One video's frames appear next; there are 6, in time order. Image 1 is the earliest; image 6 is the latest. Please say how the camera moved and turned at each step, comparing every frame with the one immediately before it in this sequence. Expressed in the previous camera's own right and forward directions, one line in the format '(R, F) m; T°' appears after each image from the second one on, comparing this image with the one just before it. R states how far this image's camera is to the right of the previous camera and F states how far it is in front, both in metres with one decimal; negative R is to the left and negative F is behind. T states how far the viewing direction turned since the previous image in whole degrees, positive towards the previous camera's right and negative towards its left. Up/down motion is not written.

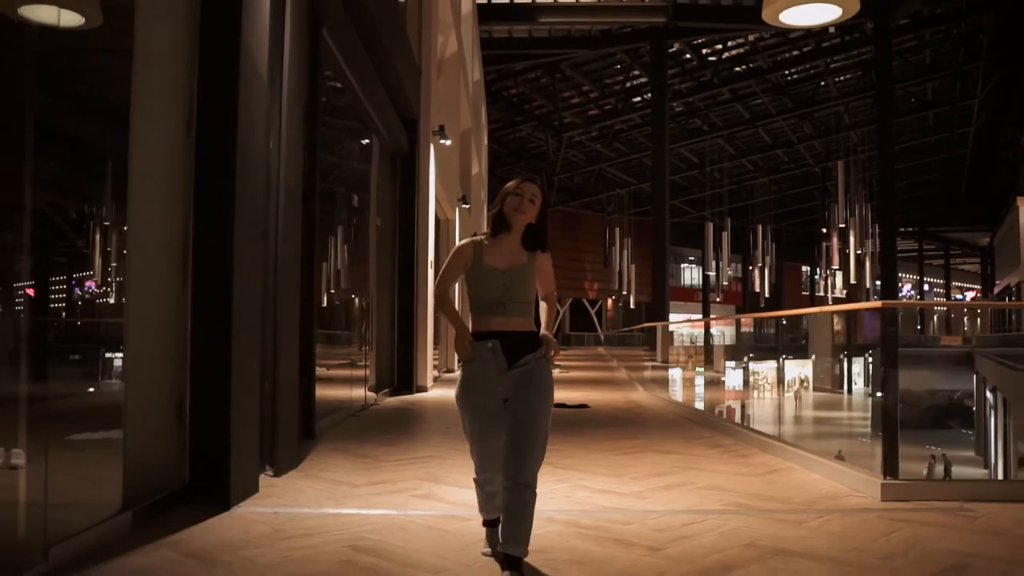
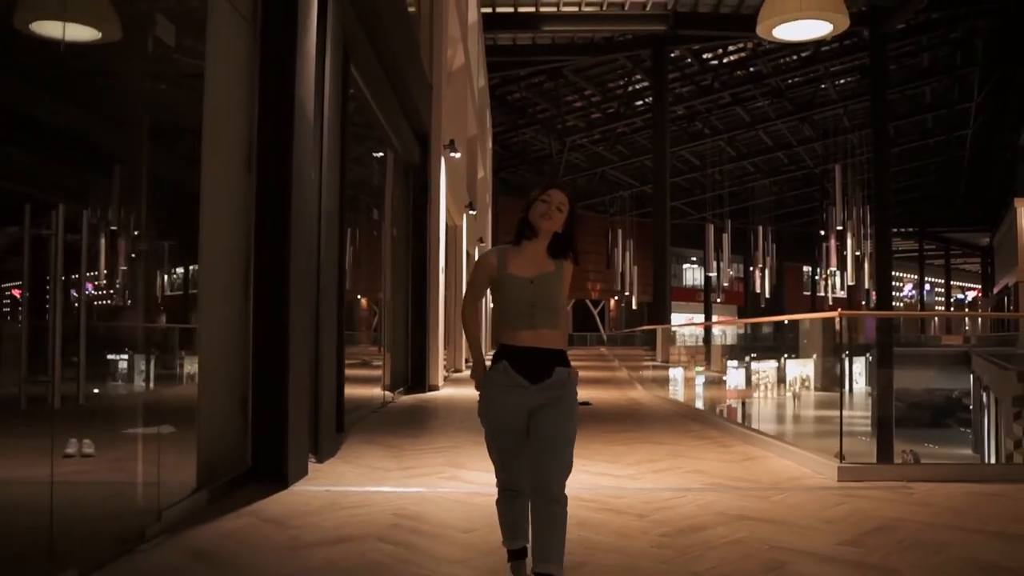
(0.0, -0.7) m; 0°
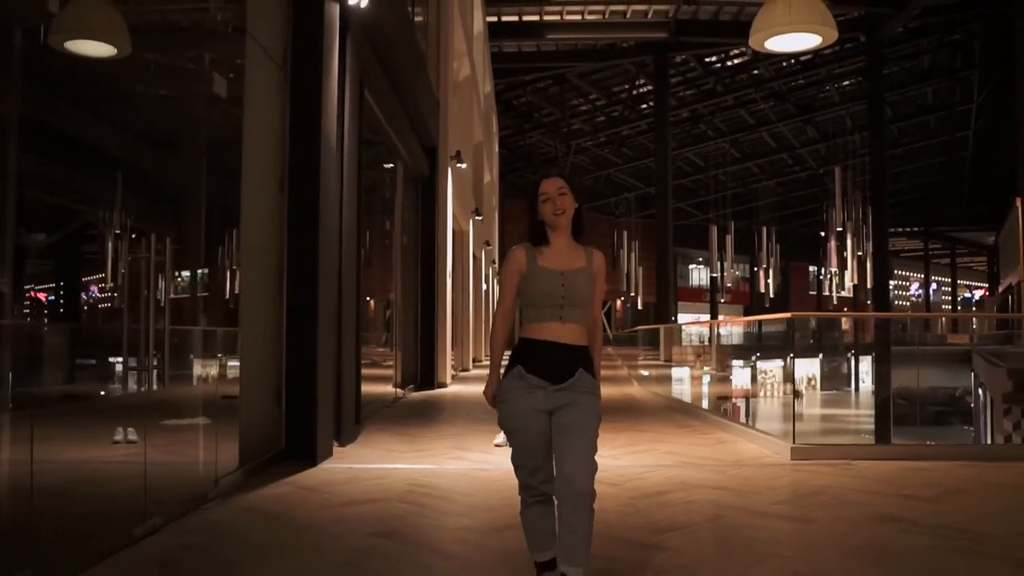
(+0.1, -0.8) m; -1°
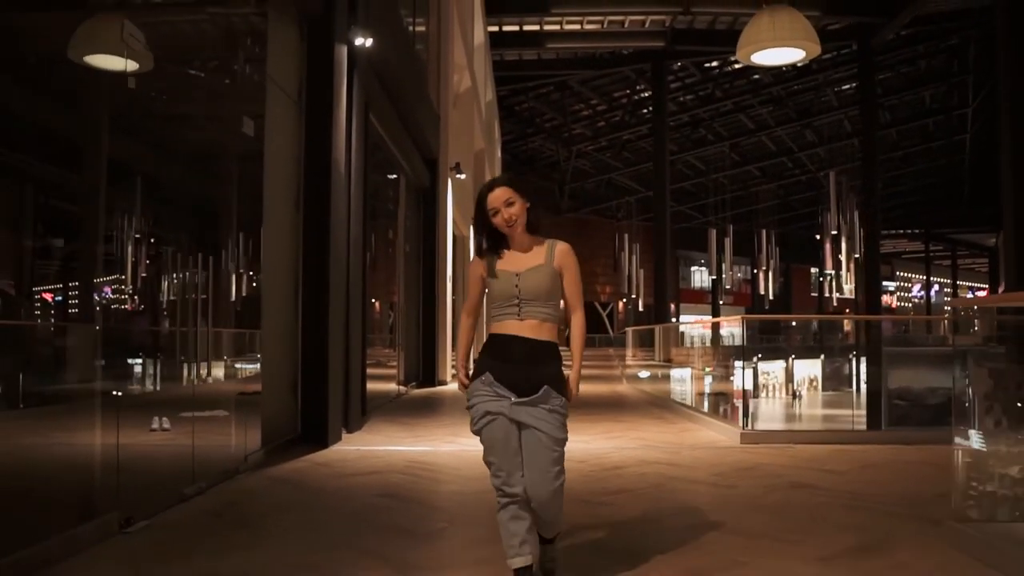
(+0.1, -0.8) m; 0°
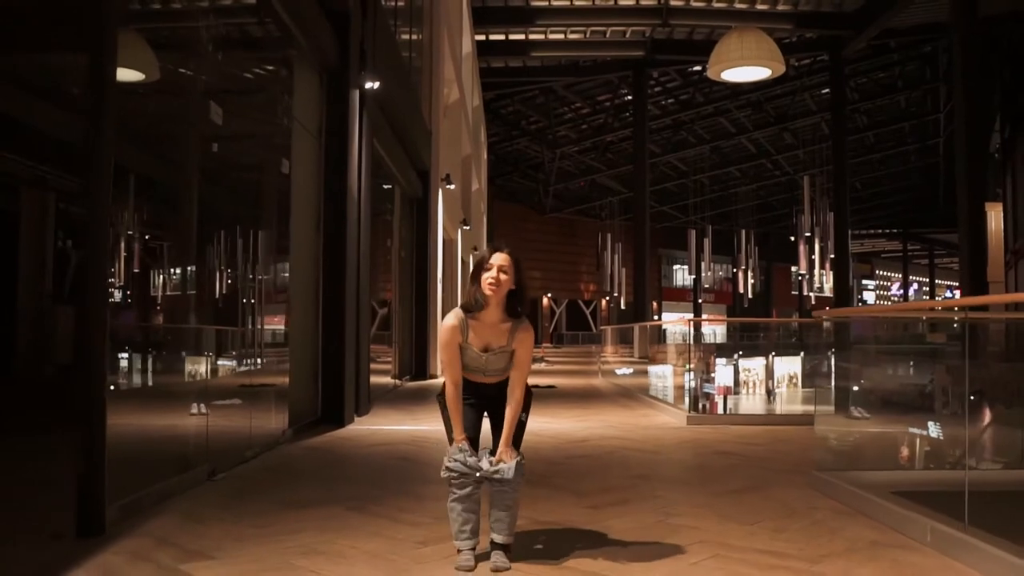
(0.0, -1.3) m; +1°
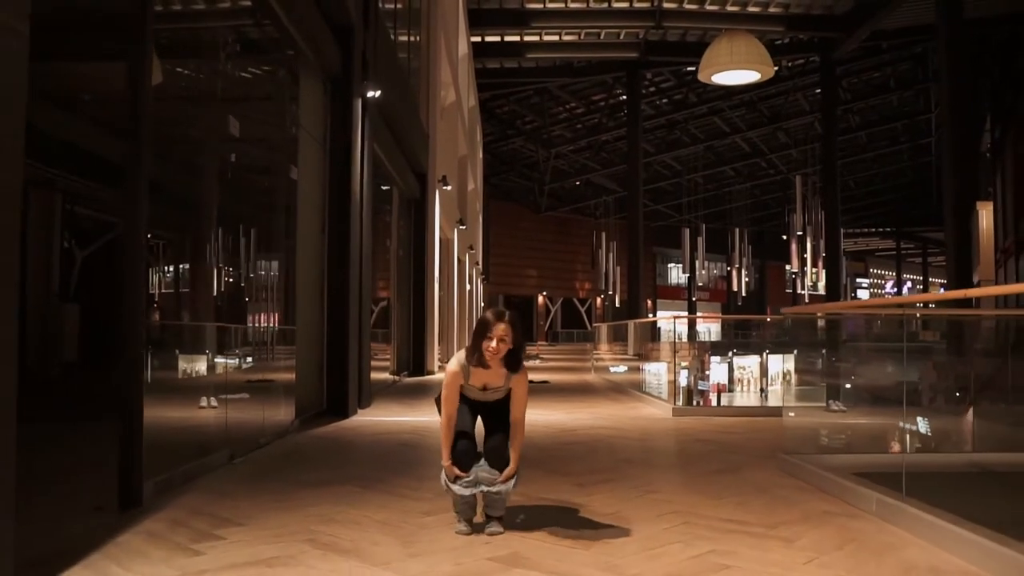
(0.0, -0.4) m; 0°
